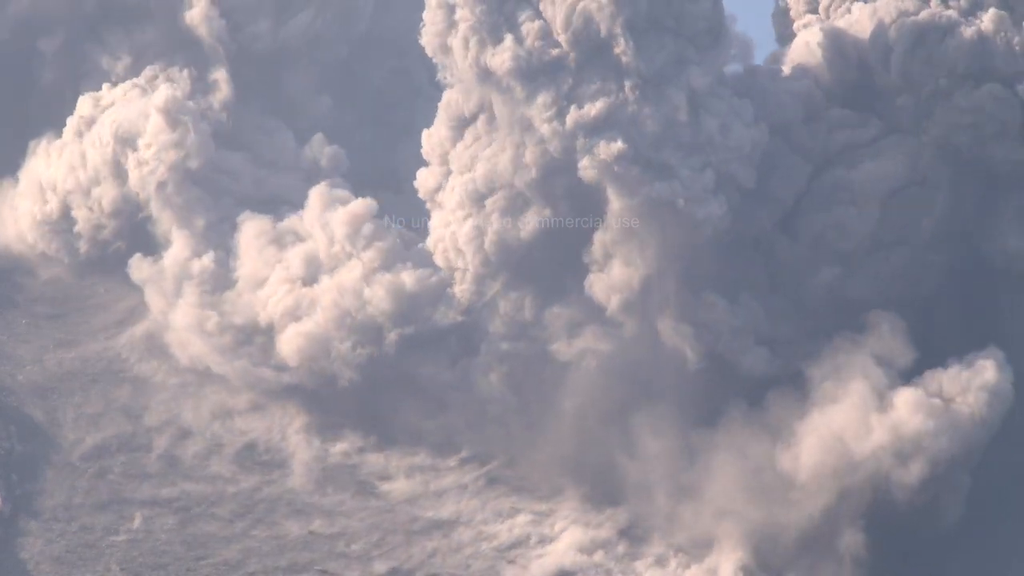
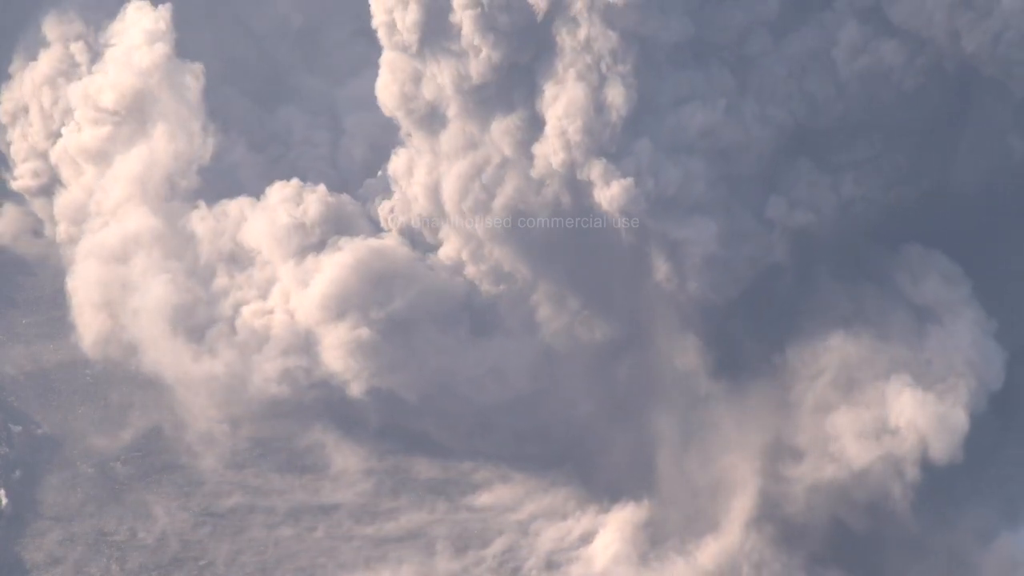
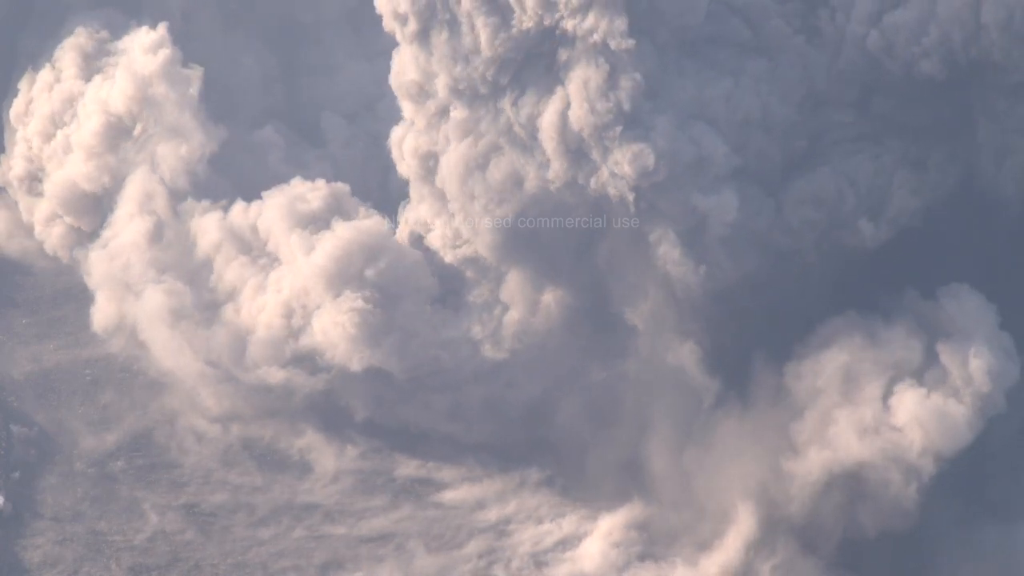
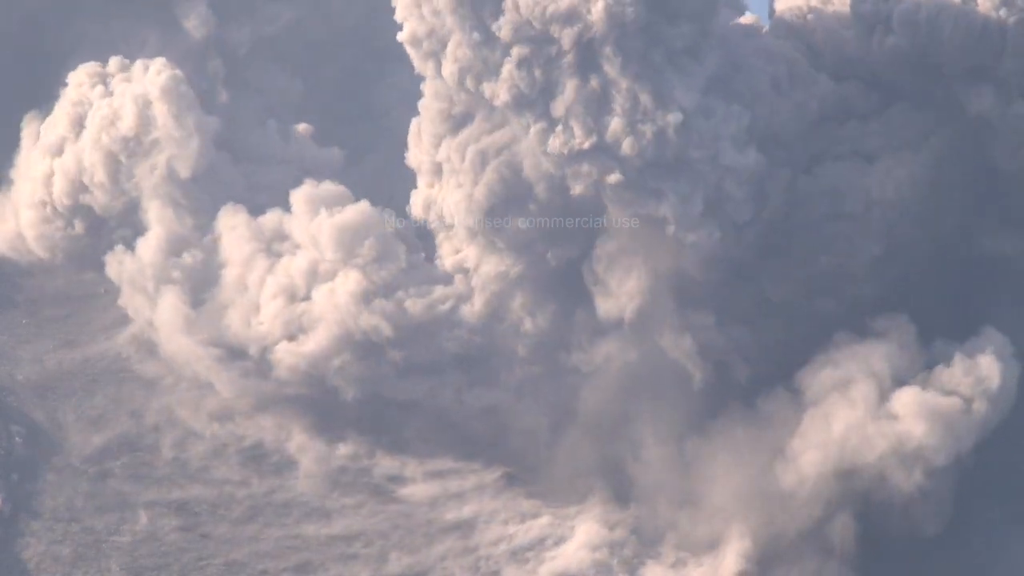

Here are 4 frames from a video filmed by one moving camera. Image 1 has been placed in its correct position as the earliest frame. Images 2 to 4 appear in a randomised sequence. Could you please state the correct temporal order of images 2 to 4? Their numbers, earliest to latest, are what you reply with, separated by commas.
4, 3, 2
